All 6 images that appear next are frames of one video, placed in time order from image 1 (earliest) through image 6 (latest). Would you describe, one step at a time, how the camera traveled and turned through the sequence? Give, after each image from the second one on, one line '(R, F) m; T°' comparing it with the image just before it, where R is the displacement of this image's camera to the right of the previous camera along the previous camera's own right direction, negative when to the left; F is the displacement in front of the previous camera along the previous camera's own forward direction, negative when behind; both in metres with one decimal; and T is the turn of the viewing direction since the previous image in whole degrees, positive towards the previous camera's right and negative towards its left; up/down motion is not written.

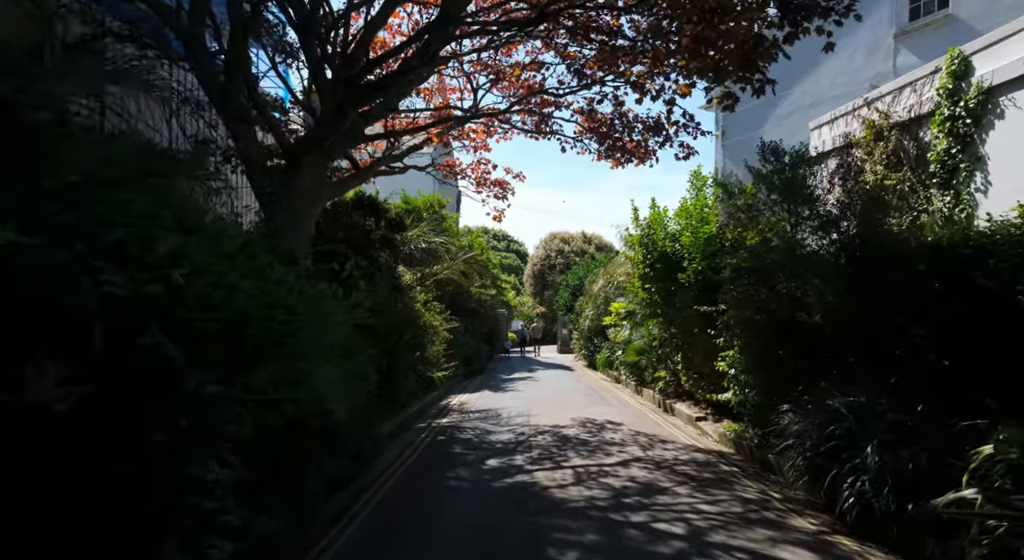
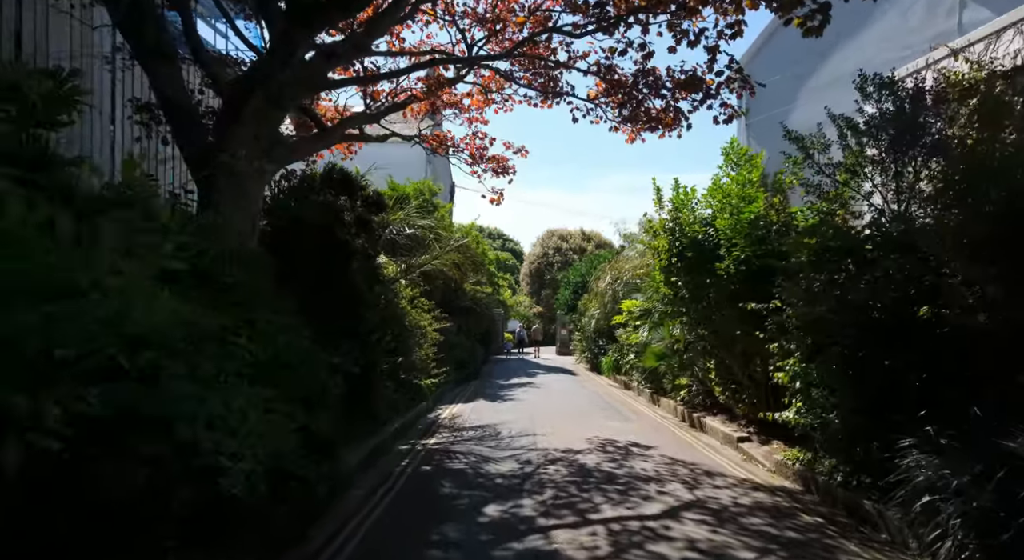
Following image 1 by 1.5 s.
(-0.1, +2.2) m; 0°
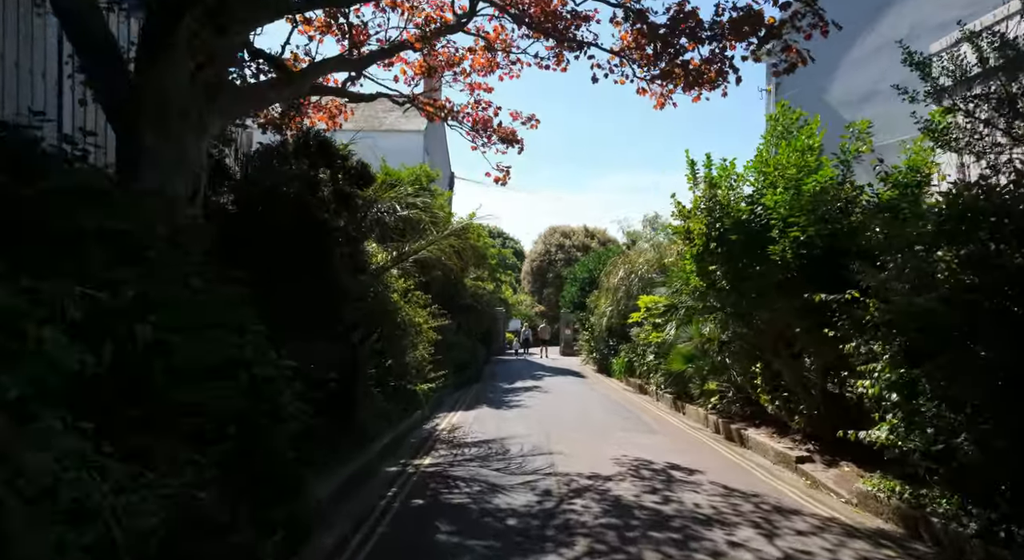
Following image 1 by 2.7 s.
(-0.2, +1.7) m; 0°
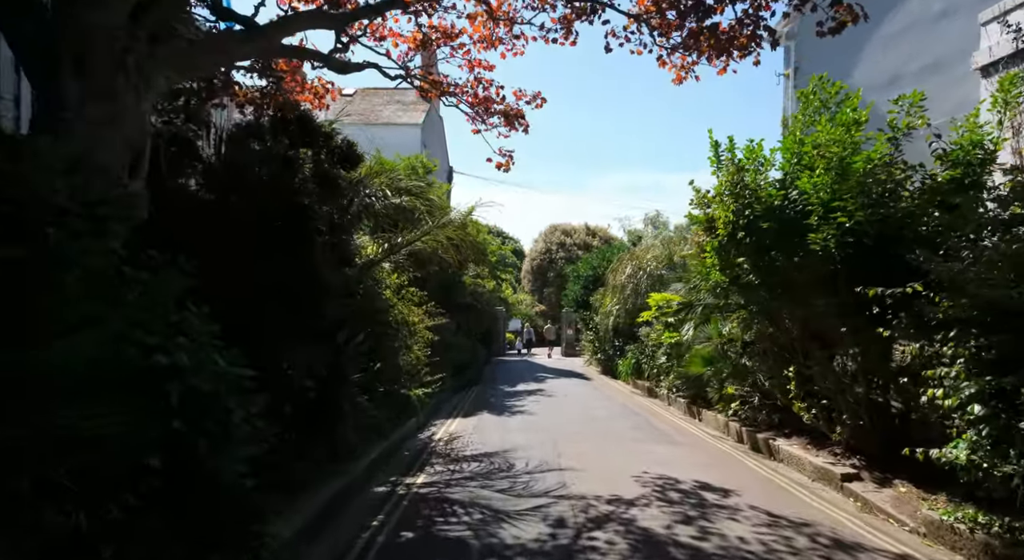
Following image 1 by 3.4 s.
(-0.1, +1.0) m; 0°
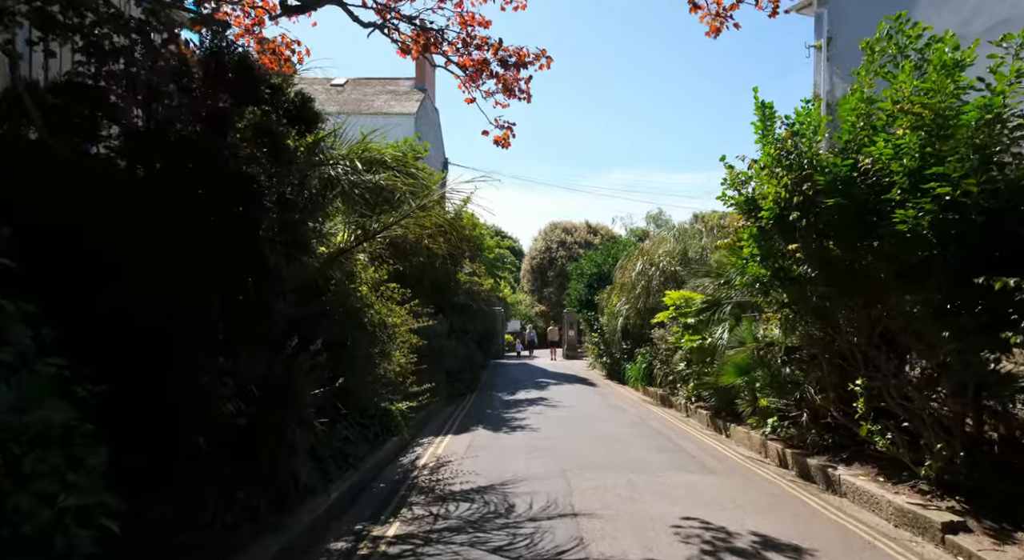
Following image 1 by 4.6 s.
(0.0, +1.7) m; 0°
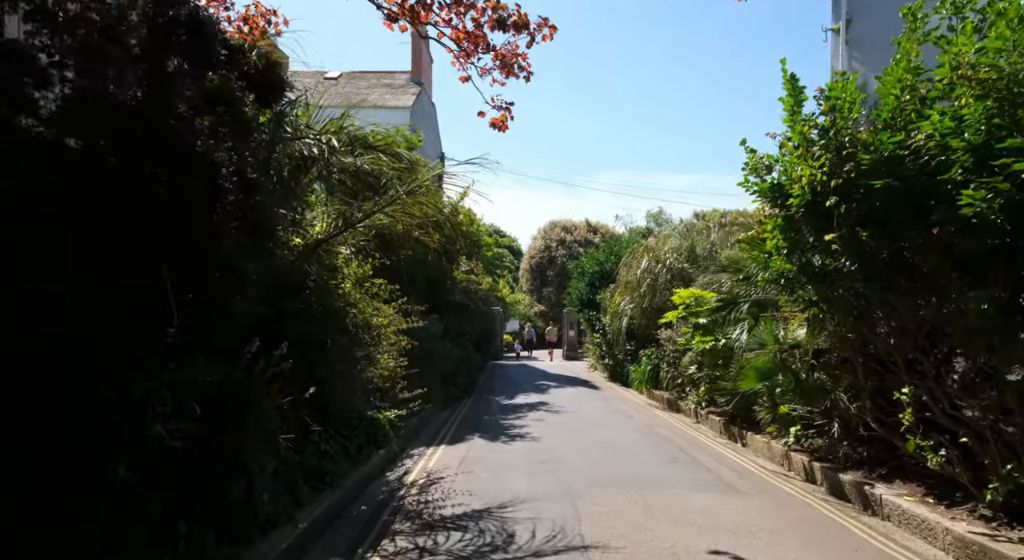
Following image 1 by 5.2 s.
(0.0, +0.9) m; 0°
